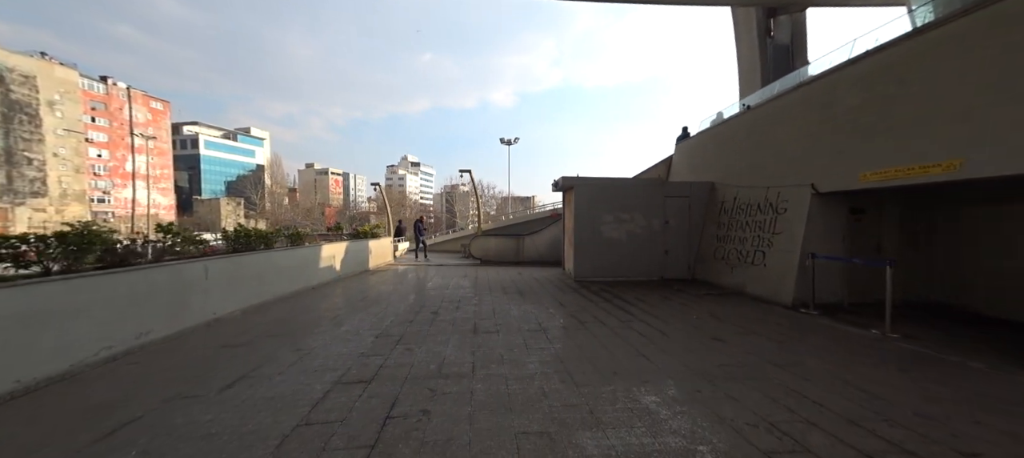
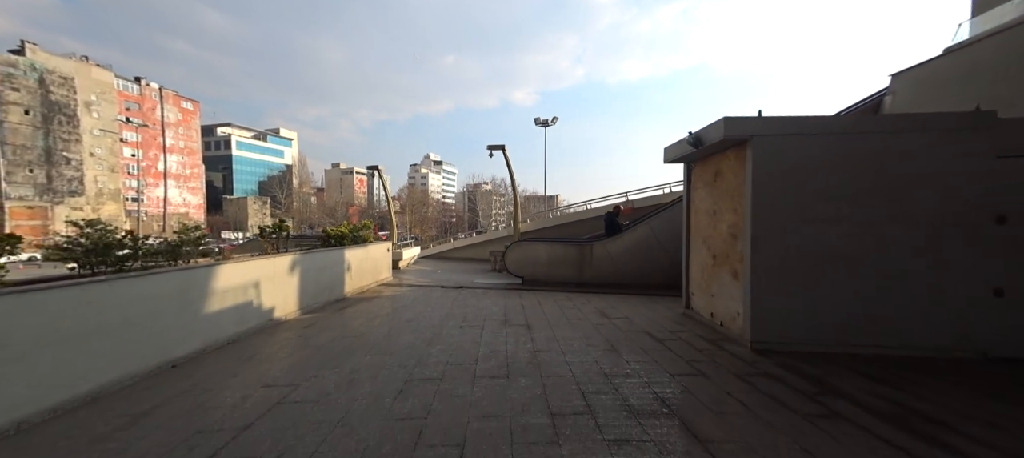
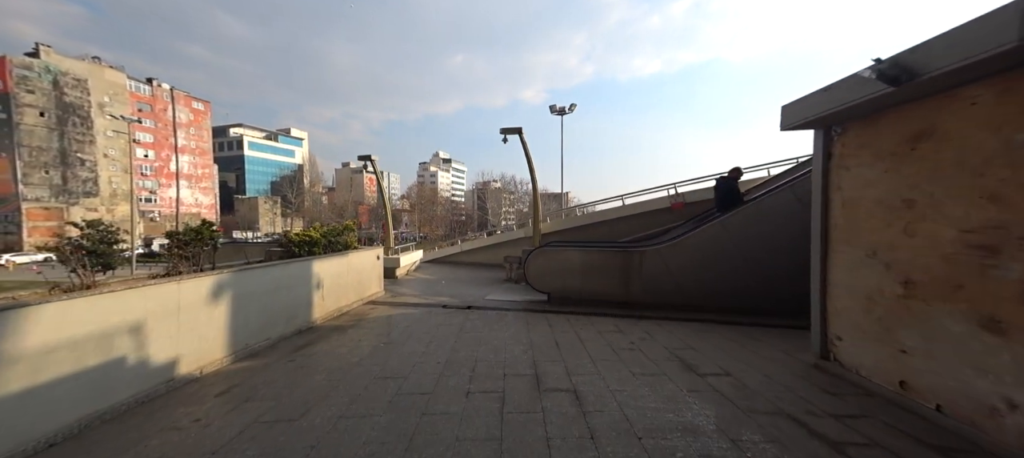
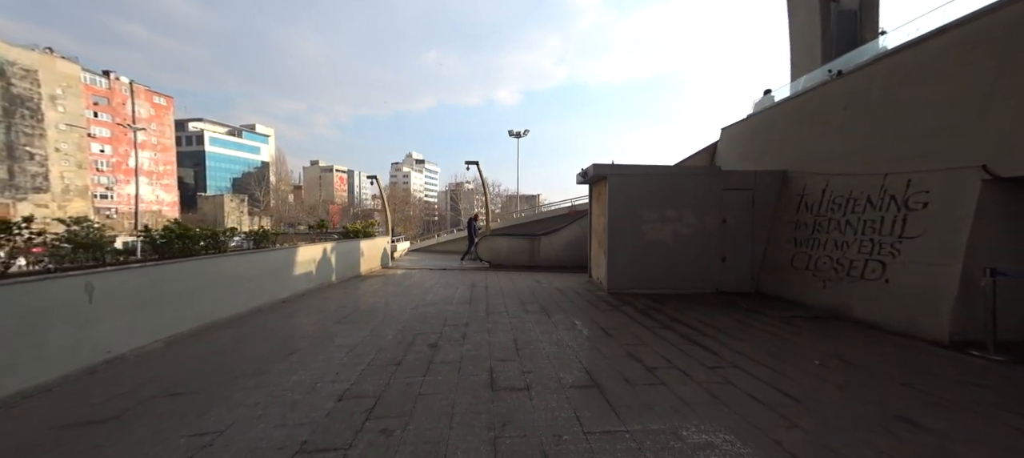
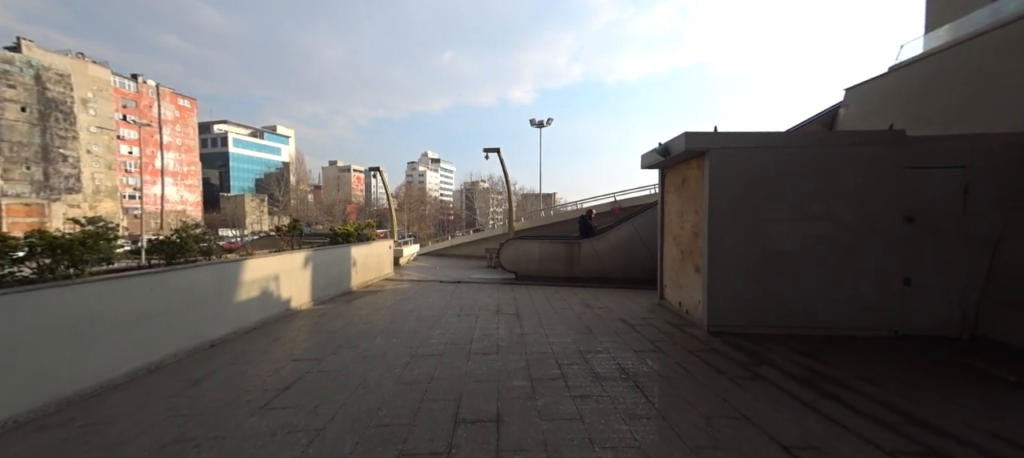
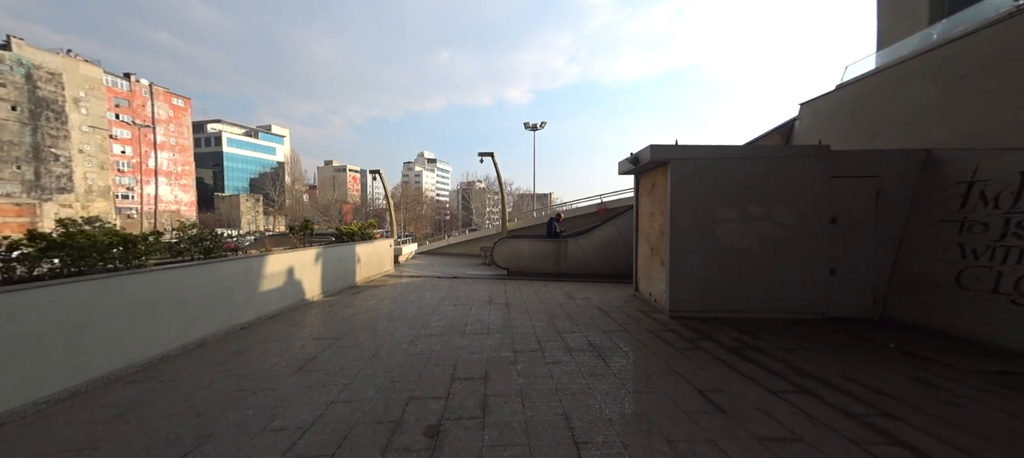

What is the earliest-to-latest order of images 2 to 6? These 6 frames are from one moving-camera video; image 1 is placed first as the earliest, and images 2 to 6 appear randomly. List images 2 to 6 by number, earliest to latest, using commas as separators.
4, 6, 5, 2, 3
